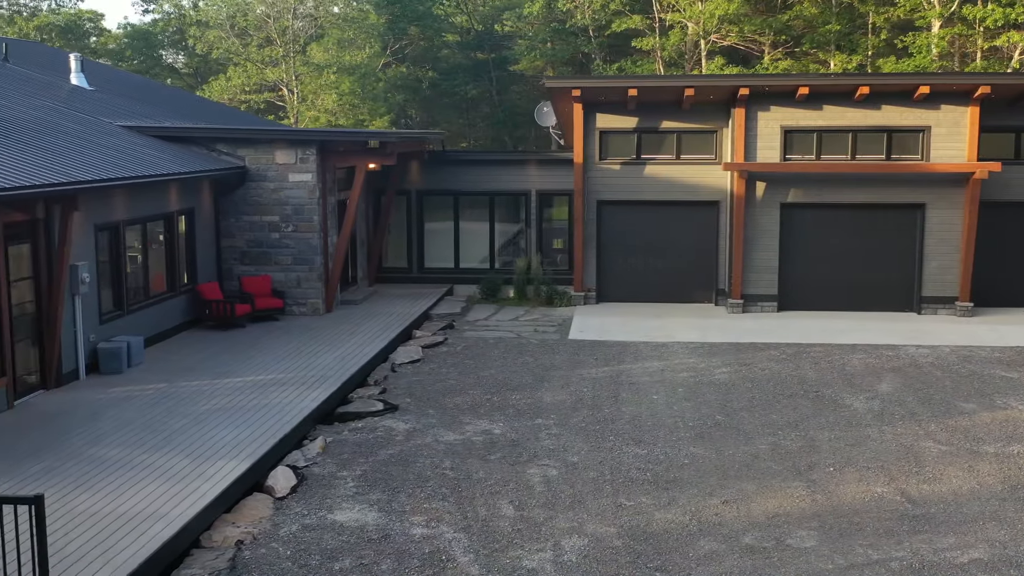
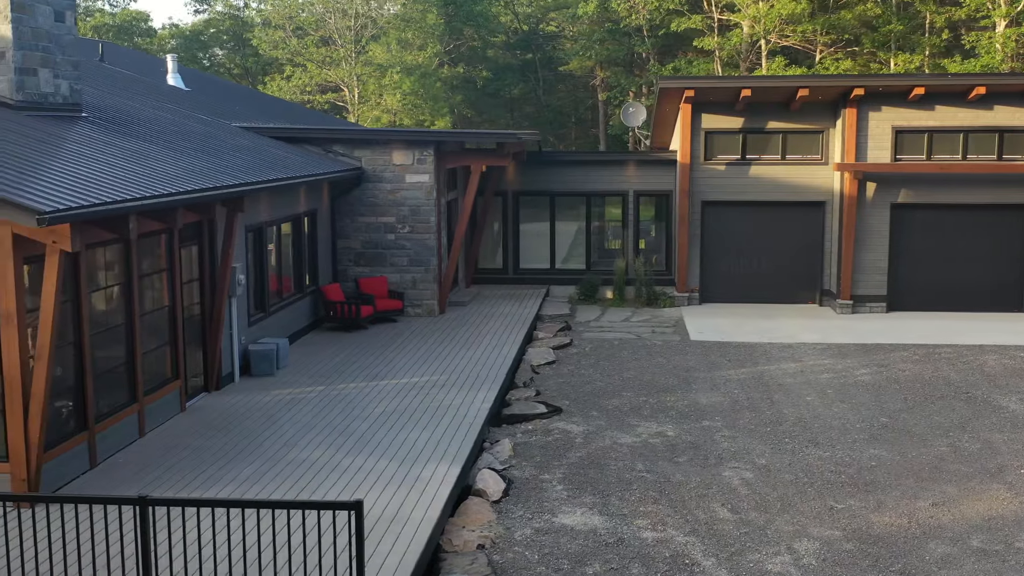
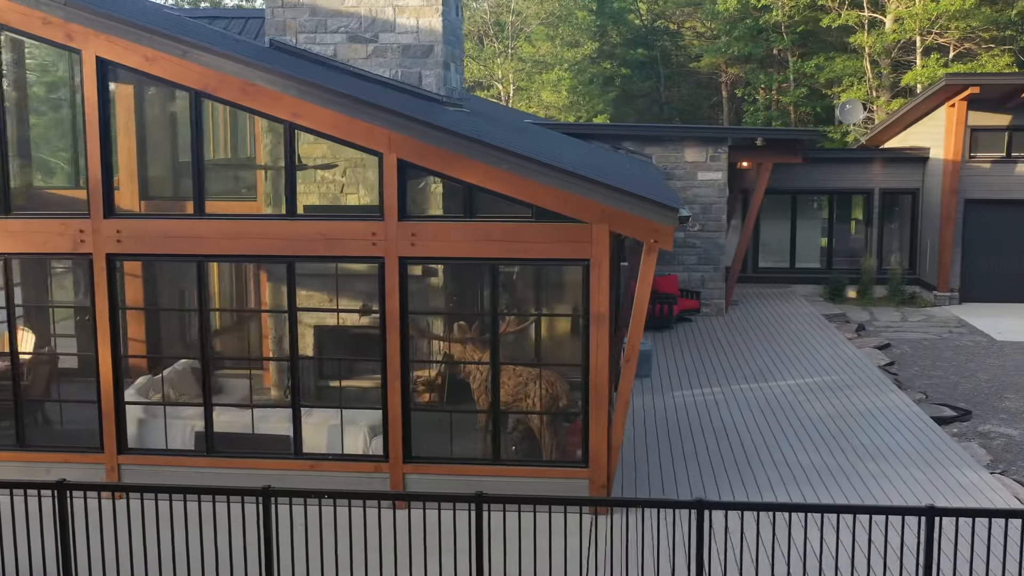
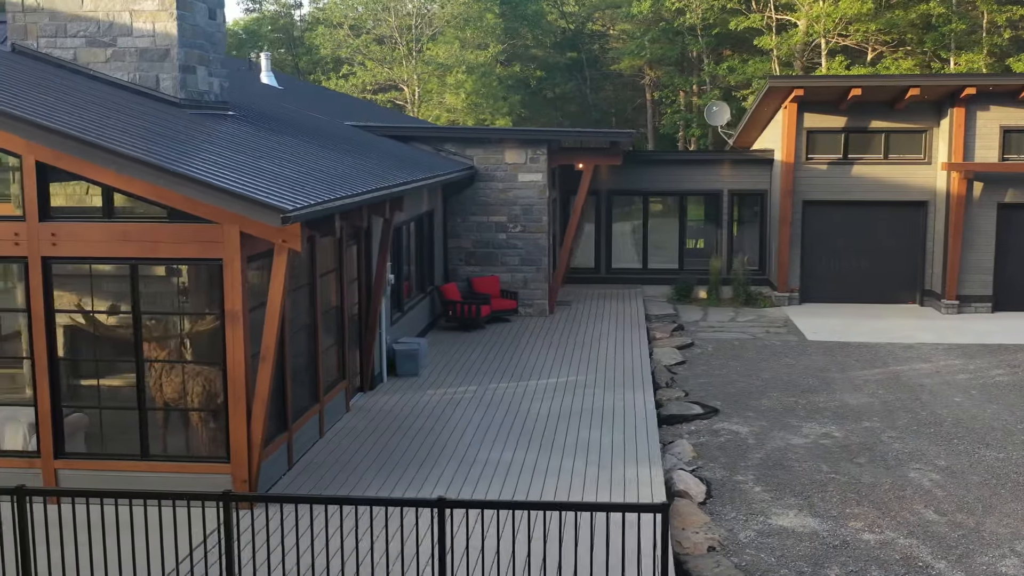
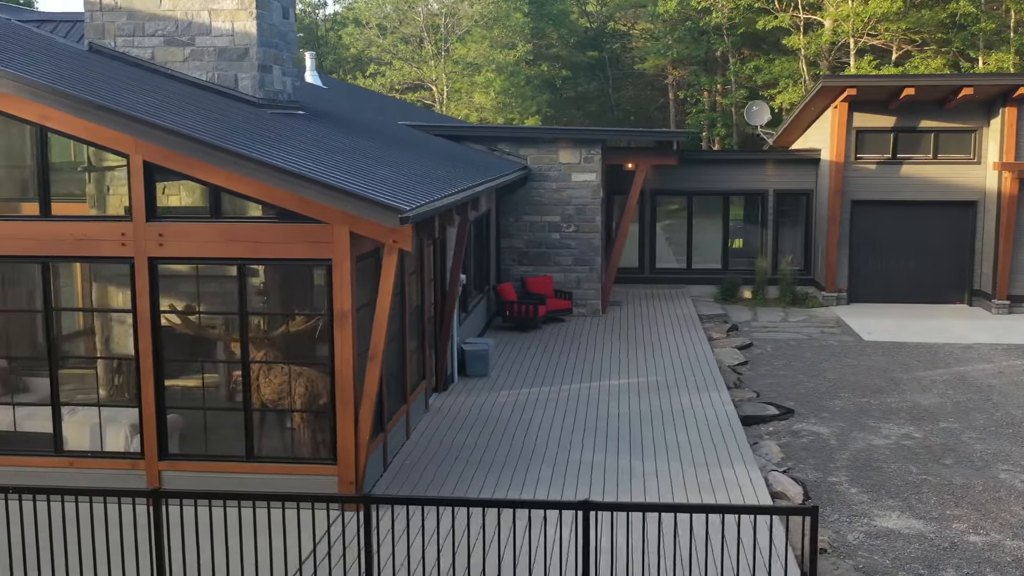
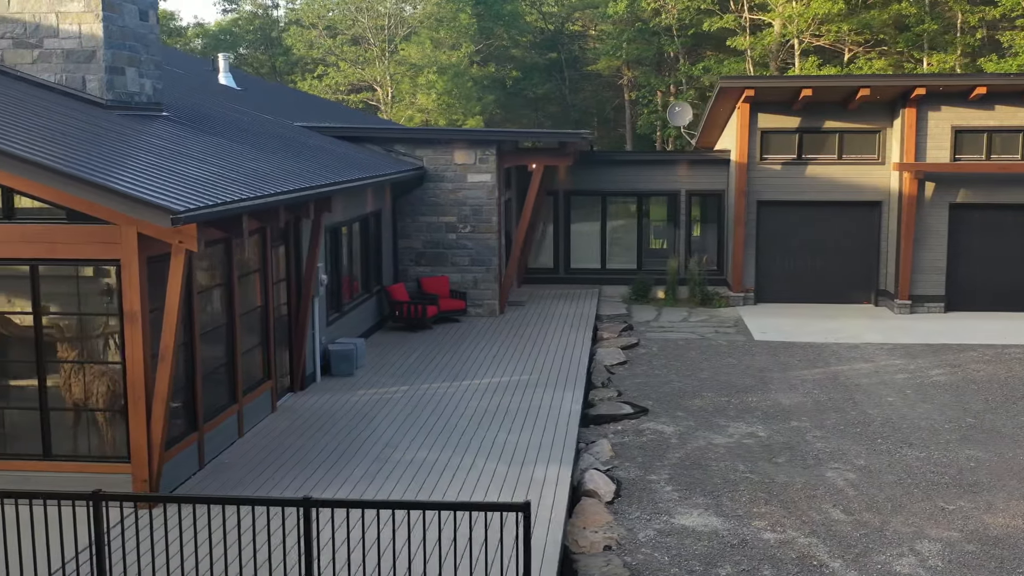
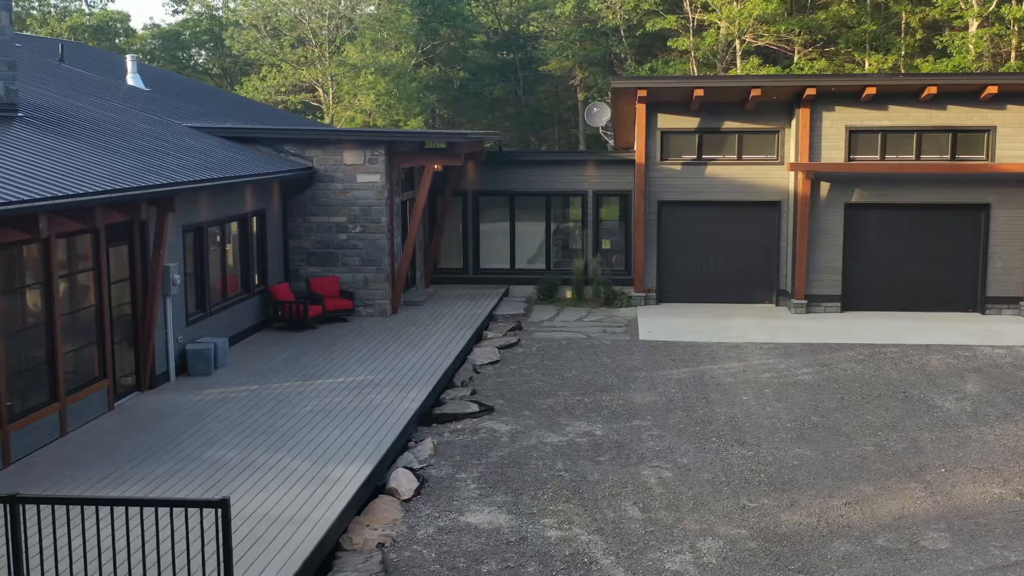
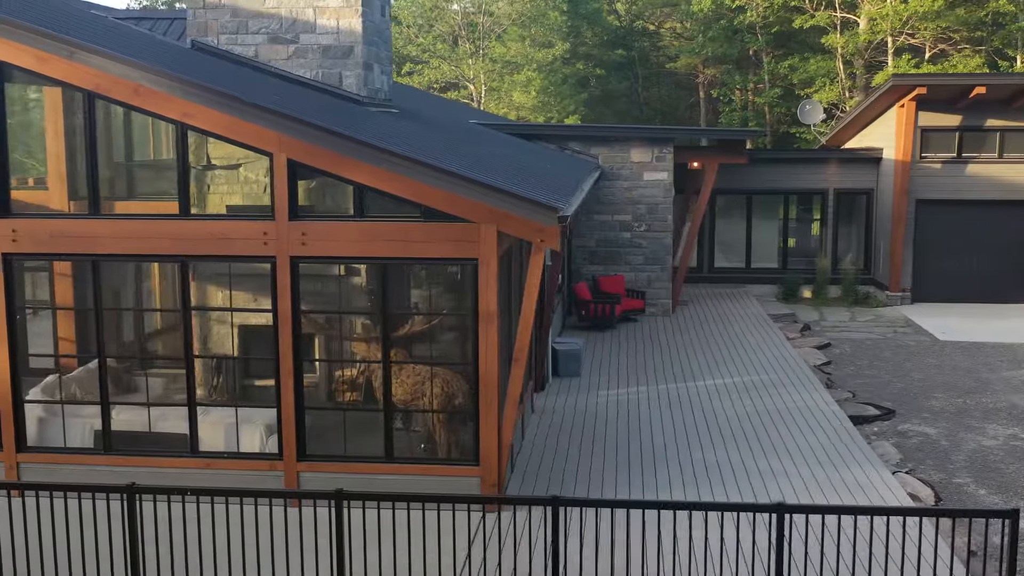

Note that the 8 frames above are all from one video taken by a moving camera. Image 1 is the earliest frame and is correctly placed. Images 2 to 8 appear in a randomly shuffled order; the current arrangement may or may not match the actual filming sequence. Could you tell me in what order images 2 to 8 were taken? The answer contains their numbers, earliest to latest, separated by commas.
7, 2, 6, 4, 5, 8, 3
